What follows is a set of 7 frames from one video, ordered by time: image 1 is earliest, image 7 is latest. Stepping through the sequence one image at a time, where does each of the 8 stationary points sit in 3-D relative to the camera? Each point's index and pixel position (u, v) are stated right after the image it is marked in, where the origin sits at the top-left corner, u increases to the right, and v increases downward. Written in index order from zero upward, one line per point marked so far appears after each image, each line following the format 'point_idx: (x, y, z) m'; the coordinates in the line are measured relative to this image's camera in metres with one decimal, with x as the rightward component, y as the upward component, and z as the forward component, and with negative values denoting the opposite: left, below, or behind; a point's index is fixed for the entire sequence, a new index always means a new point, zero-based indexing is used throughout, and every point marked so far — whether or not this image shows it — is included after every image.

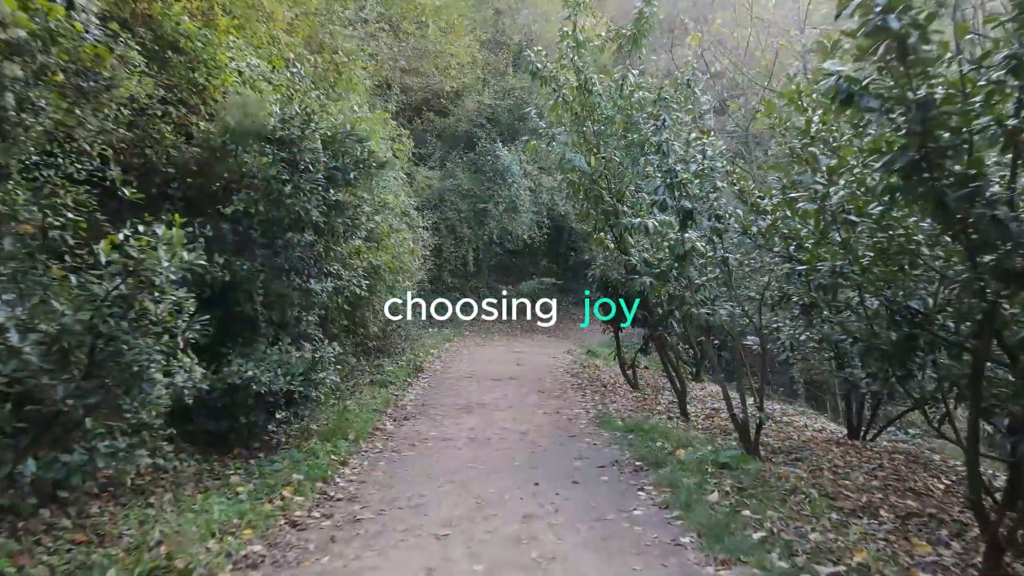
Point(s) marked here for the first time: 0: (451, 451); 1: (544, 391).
0: (-0.7, -1.8, +8.1) m
1: (+0.5, -1.8, +12.9) m
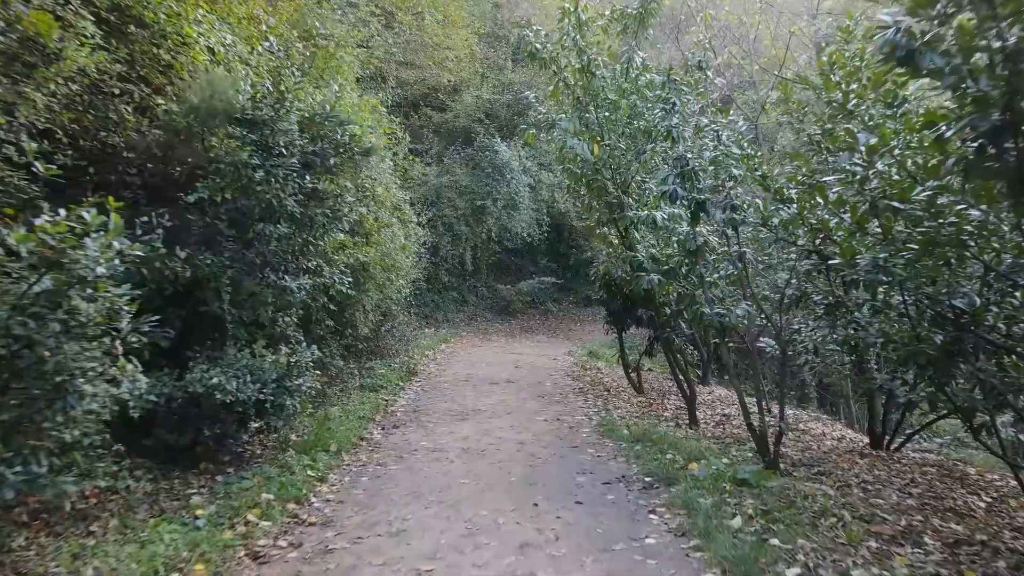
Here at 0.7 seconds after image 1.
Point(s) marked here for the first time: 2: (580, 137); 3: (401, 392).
0: (-0.7, -1.8, +7.4) m
1: (+0.5, -1.7, +12.2) m
2: (+0.8, +1.9, +9.3) m
3: (-1.8, -1.7, +12.2) m
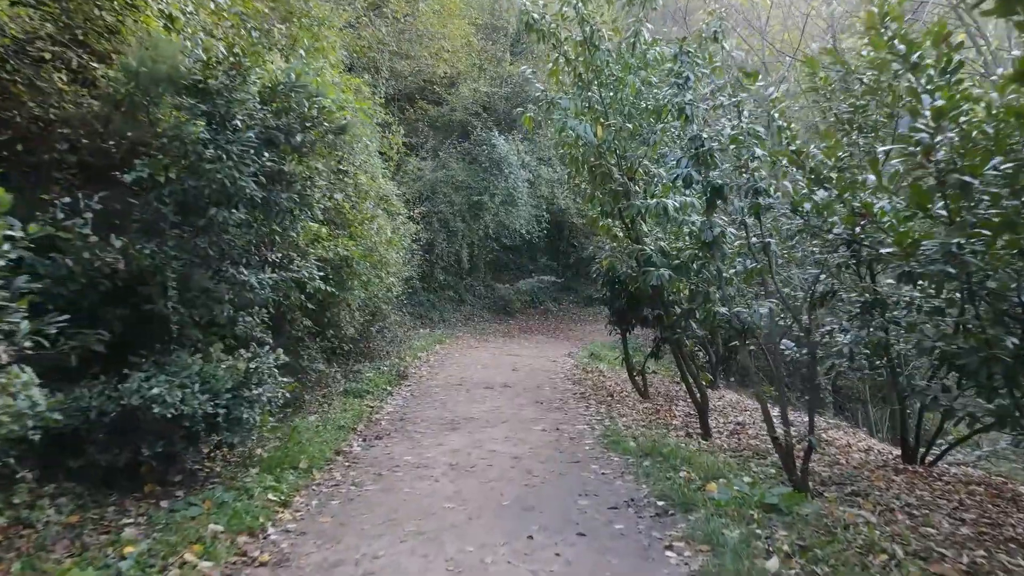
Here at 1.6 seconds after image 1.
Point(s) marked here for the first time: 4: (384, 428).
0: (-0.8, -1.7, +6.5) m
1: (+0.4, -1.7, +11.3) m
2: (+0.8, +1.9, +8.4) m
3: (-1.9, -1.7, +11.3) m
4: (-1.6, -1.7, +9.2) m
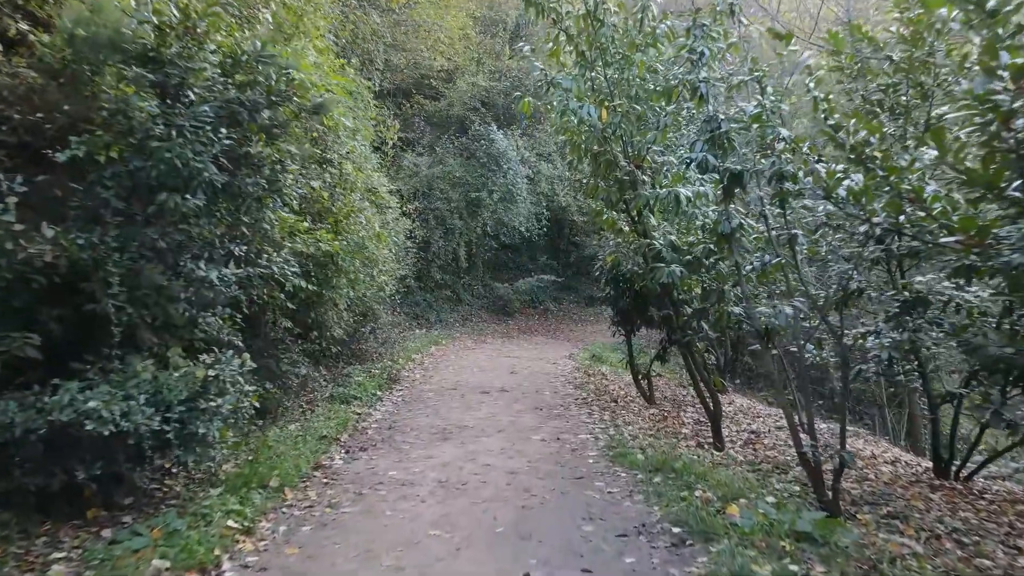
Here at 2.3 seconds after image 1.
0: (-0.8, -1.7, +5.8) m
1: (+0.4, -1.7, +10.6) m
2: (+0.8, +1.9, +7.7) m
3: (-1.9, -1.6, +10.6) m
4: (-1.6, -1.7, +8.5) m
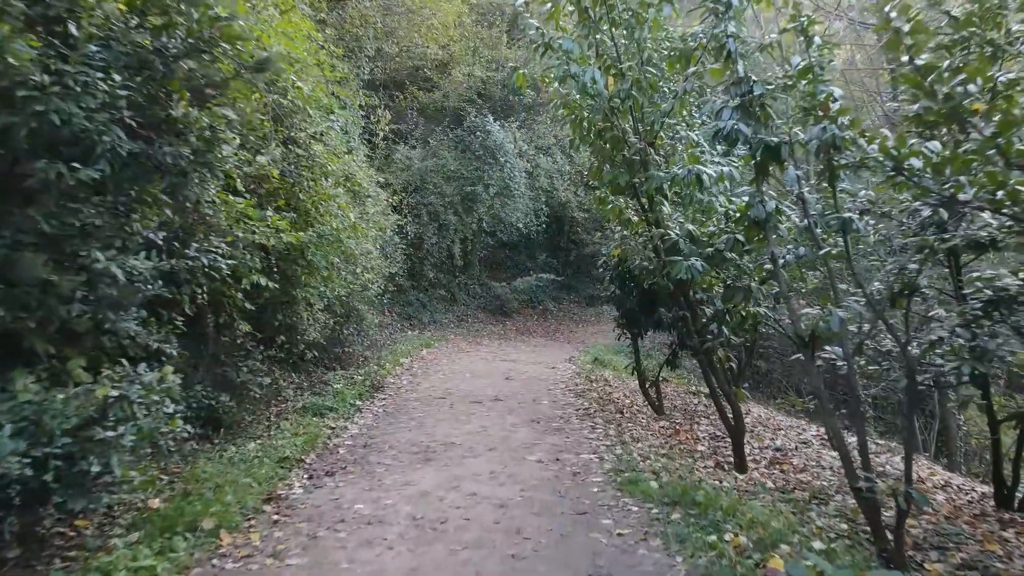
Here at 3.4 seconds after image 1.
0: (-0.9, -1.7, +4.7) m
1: (+0.3, -1.7, +9.4) m
2: (+0.7, +1.9, +6.5) m
3: (-2.0, -1.6, +9.5) m
4: (-1.7, -1.7, +7.4) m
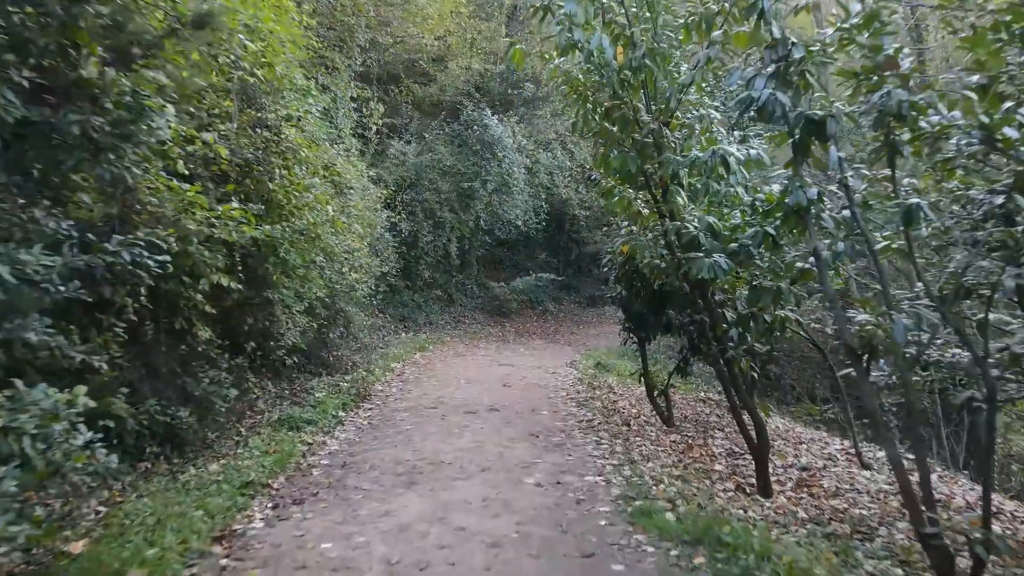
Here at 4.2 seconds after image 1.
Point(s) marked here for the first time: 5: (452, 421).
0: (-0.9, -1.7, +3.9) m
1: (+0.3, -1.7, +8.6) m
2: (+0.6, +1.9, +5.7) m
3: (-2.0, -1.6, +8.6) m
4: (-1.7, -1.7, +6.5) m
5: (-0.8, -1.7, +9.3) m
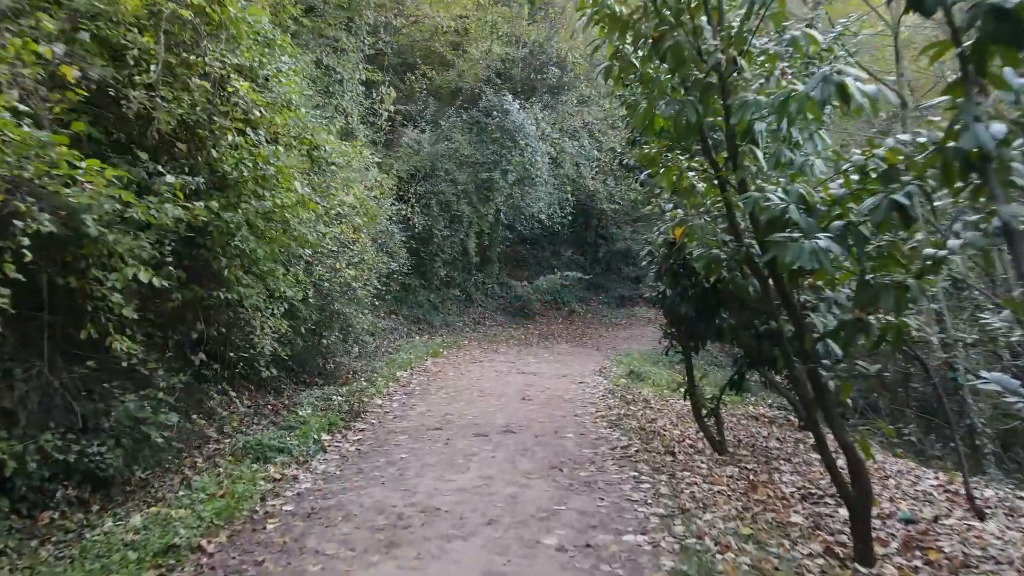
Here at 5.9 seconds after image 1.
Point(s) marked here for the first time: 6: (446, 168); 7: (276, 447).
0: (-0.9, -1.7, +2.3) m
1: (+0.4, -1.7, +6.9) m
2: (+0.7, +2.0, +4.0) m
3: (-1.9, -1.6, +7.1) m
4: (-1.6, -1.7, +4.9) m
5: (-0.6, -1.6, +7.7) m
6: (-1.7, +3.0, +18.8) m
7: (-2.2, -1.5, +7.0) m
